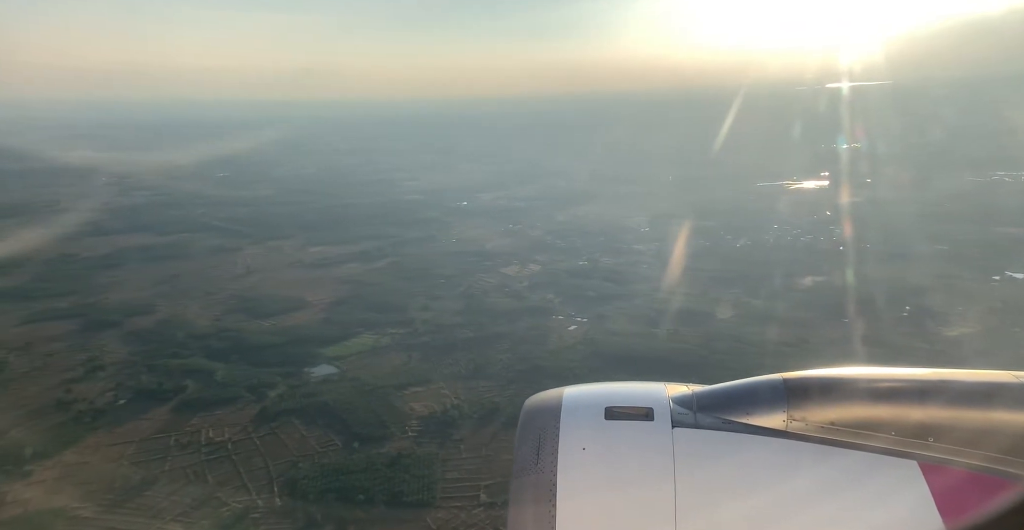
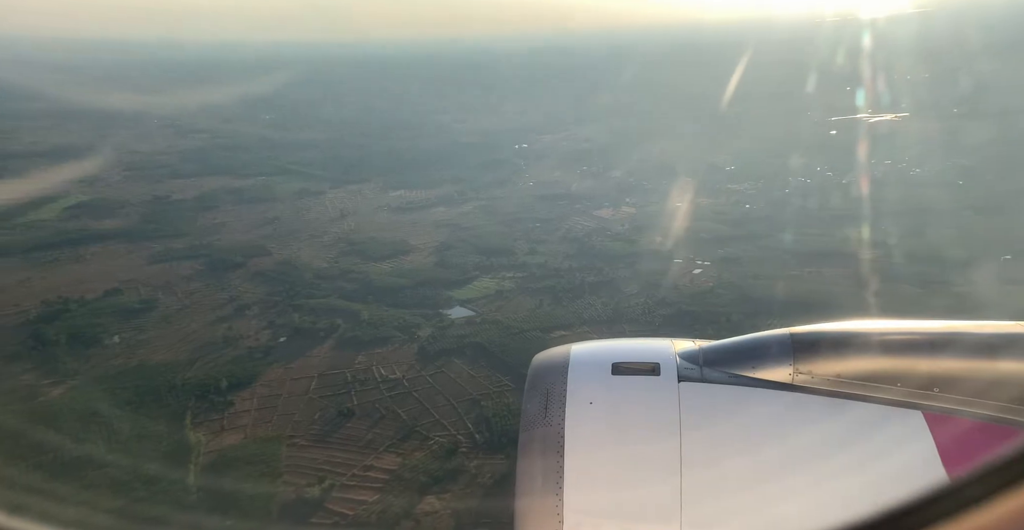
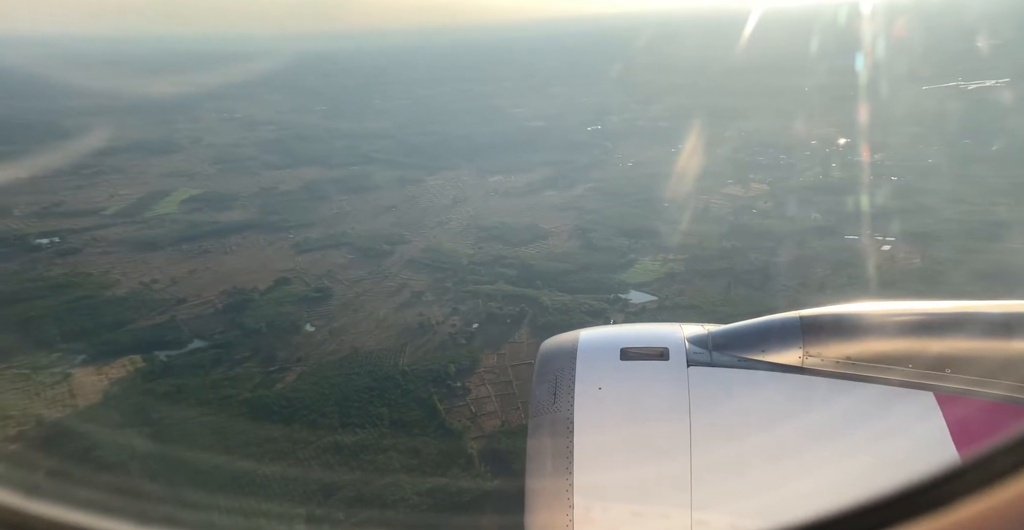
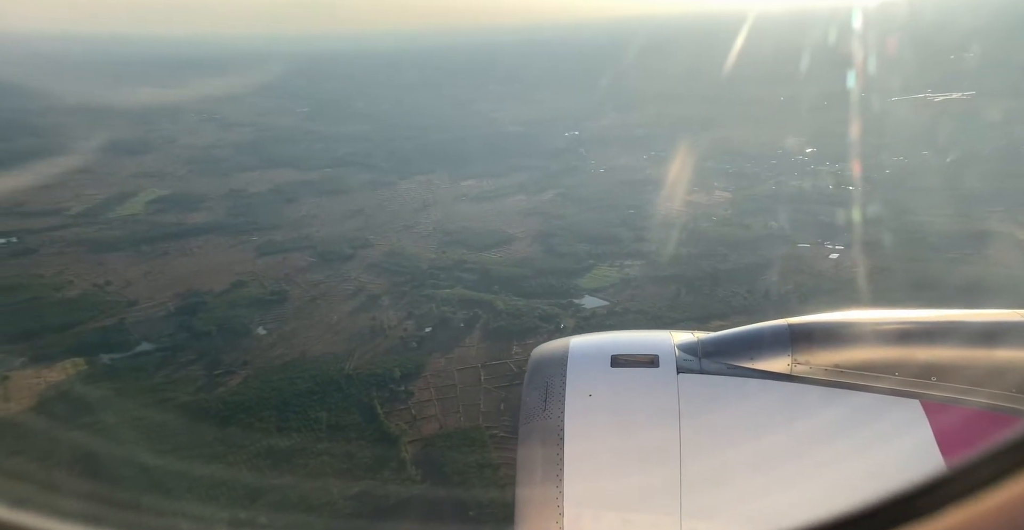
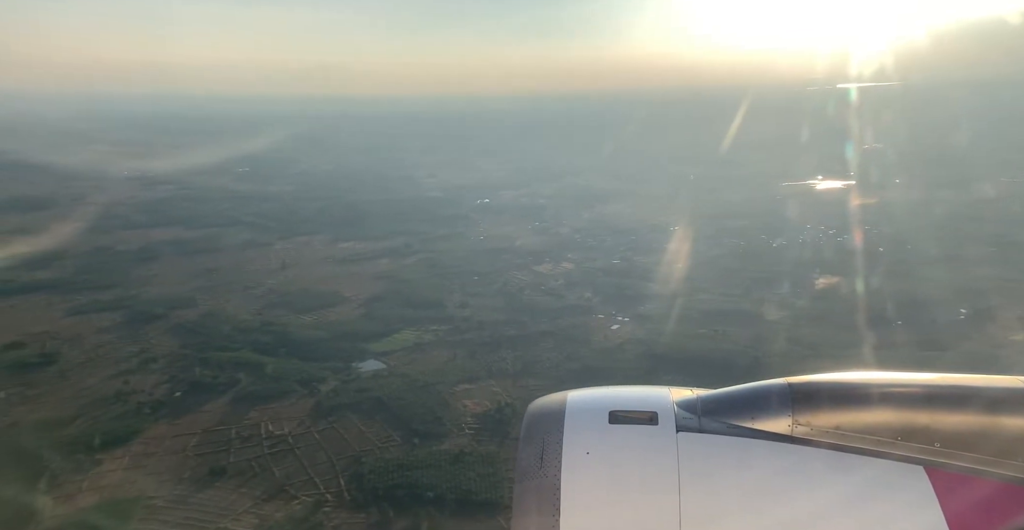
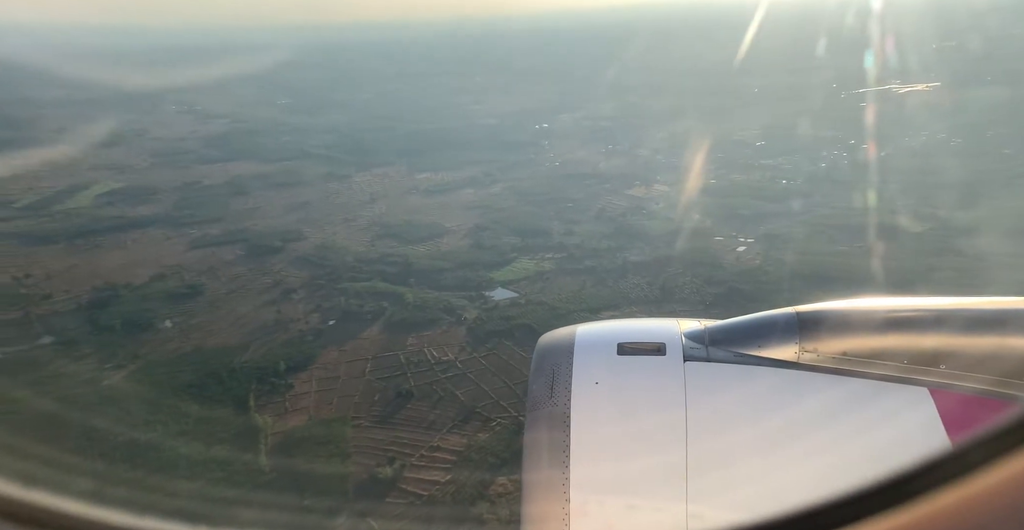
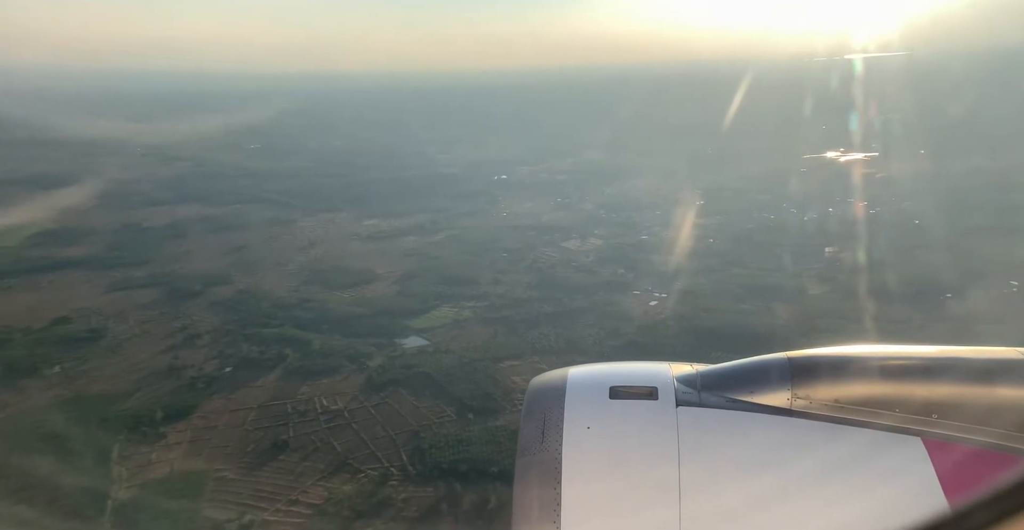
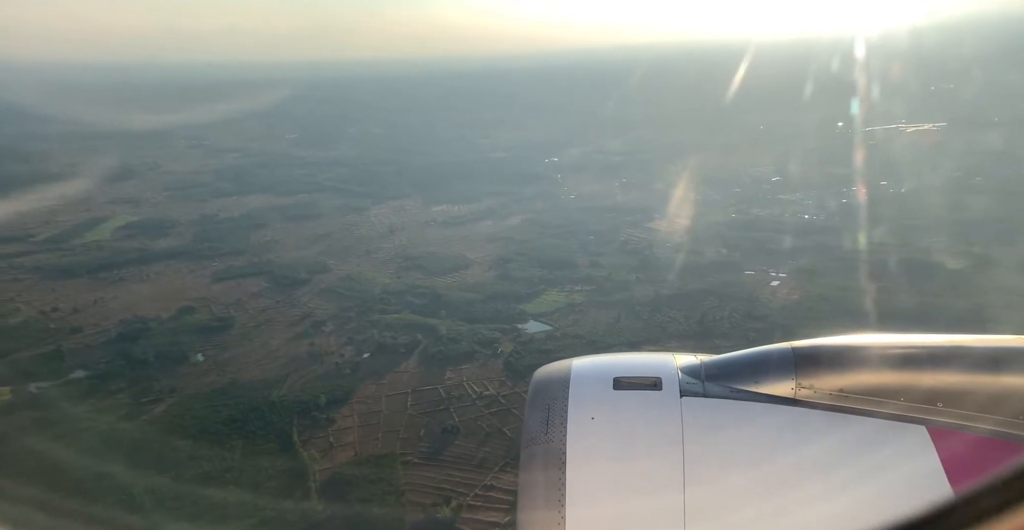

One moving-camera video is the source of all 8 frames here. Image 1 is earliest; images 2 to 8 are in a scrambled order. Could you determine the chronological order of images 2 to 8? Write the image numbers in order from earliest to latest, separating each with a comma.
5, 7, 2, 6, 8, 4, 3
